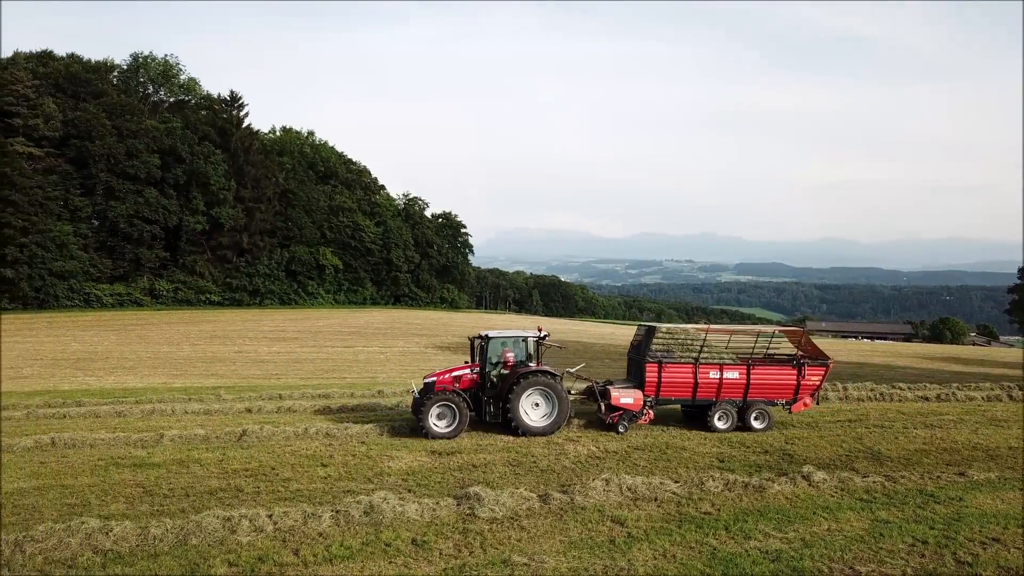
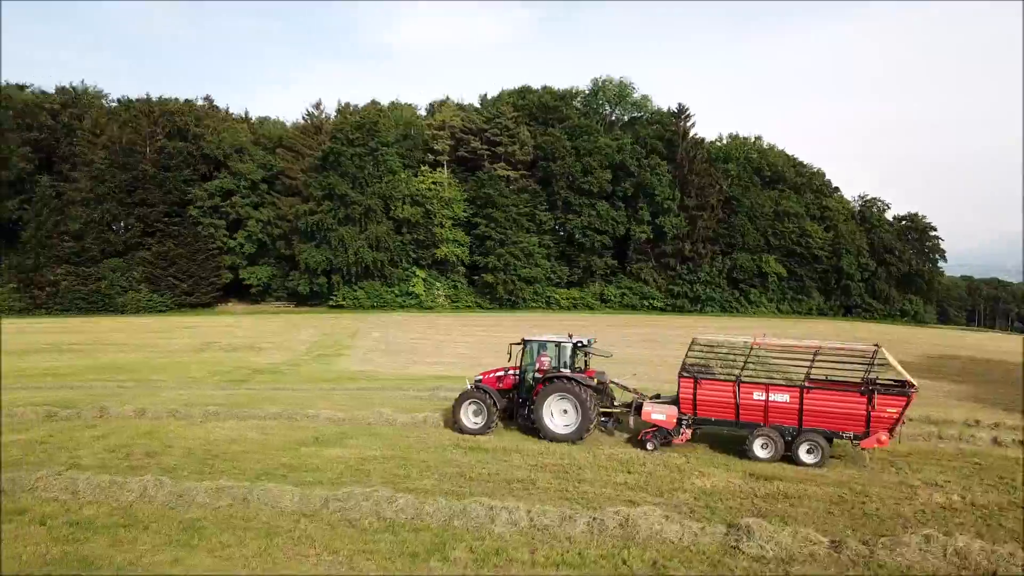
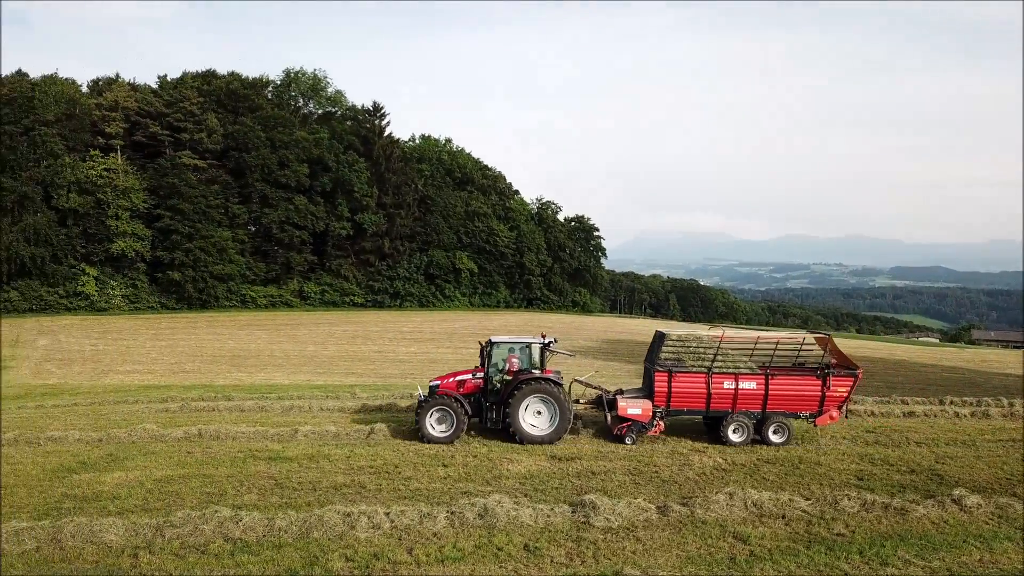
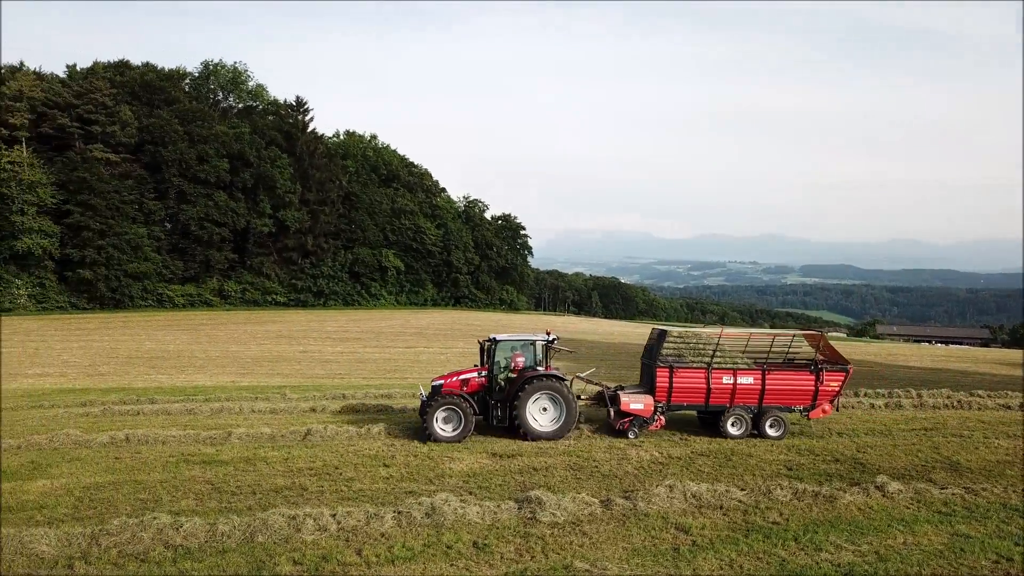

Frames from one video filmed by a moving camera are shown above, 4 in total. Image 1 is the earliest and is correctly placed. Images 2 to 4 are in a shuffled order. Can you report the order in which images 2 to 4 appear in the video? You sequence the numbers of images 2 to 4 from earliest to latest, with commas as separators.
4, 3, 2
